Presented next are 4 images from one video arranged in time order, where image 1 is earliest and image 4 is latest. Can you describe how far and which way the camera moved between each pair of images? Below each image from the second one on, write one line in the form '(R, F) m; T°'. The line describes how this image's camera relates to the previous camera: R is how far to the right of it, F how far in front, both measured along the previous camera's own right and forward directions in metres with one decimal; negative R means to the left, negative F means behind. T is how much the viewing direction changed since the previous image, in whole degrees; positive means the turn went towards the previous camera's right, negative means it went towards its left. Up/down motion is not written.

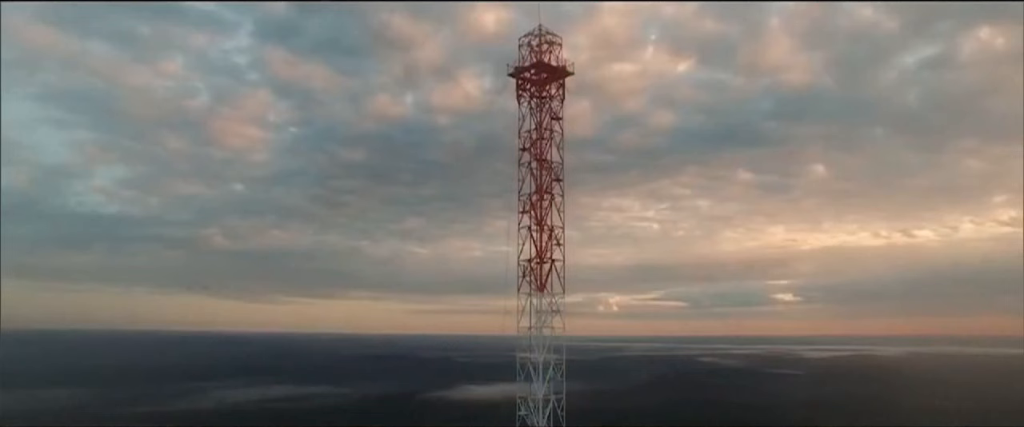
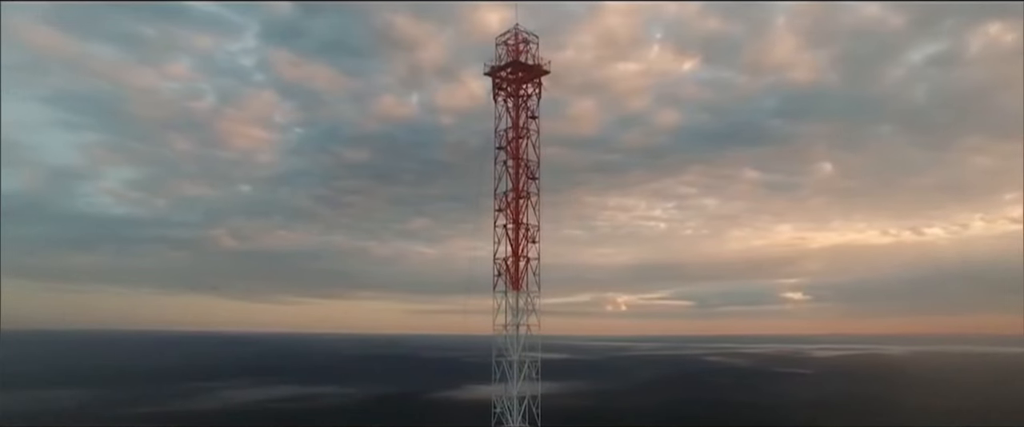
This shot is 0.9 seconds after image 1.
(+0.8, 0.0) m; -1°
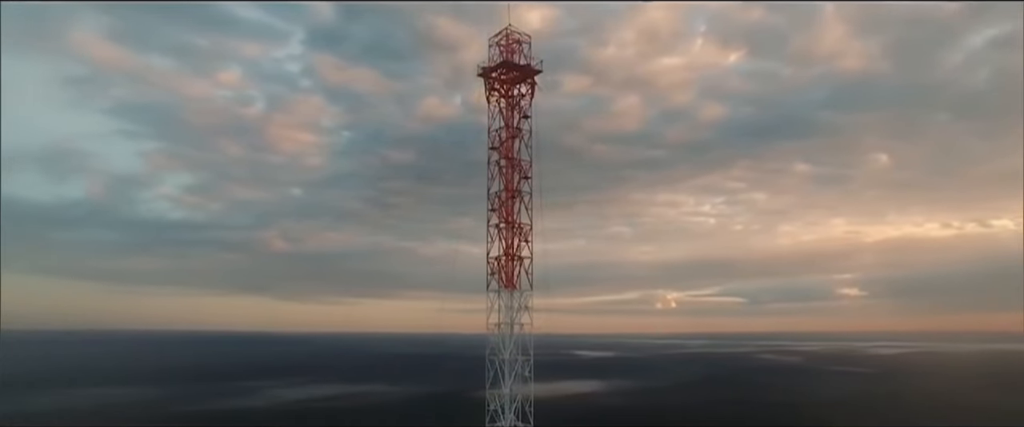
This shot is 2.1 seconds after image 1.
(+1.3, 0.0) m; -4°
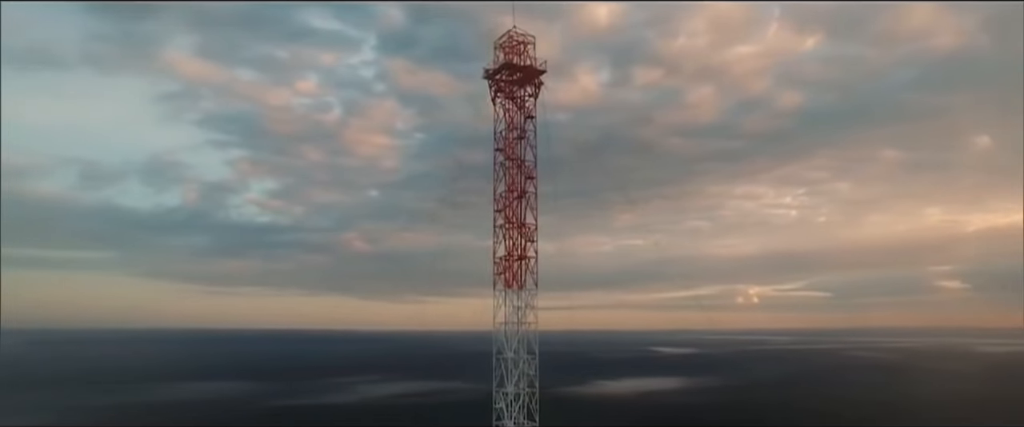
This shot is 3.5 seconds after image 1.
(+2.0, -0.1) m; -6°
